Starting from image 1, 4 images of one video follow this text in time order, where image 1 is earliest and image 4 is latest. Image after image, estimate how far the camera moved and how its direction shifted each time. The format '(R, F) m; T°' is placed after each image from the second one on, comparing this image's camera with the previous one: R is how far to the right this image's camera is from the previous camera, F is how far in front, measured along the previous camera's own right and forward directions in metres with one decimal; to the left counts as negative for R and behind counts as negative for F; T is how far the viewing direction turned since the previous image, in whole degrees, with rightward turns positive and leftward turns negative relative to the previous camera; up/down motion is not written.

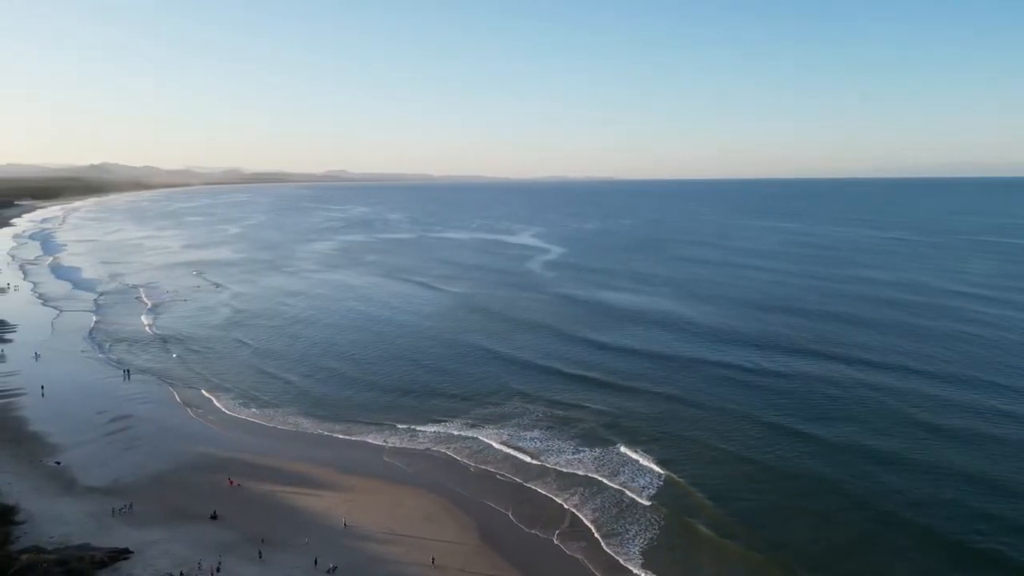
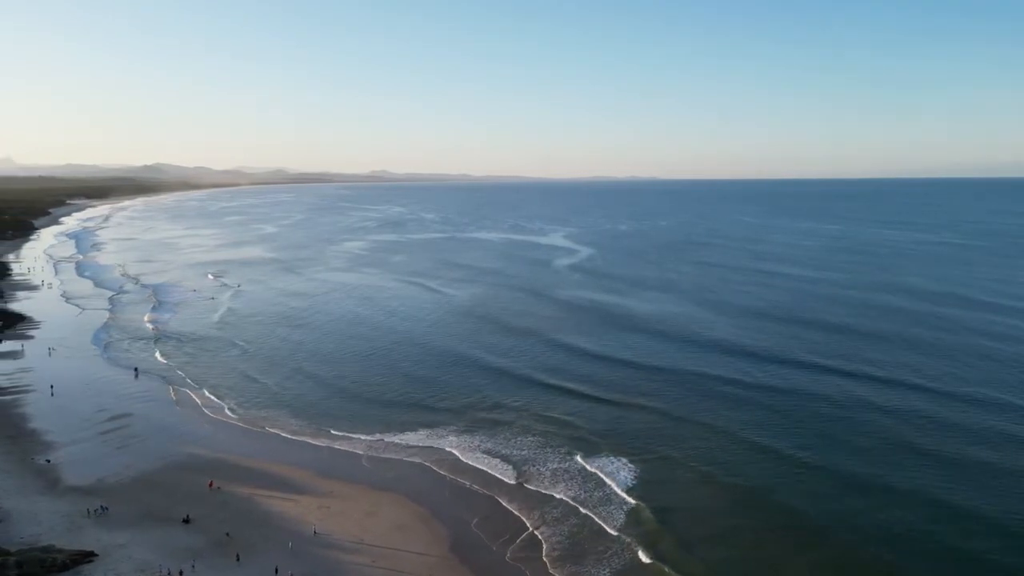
(+2.0, +0.8) m; -3°
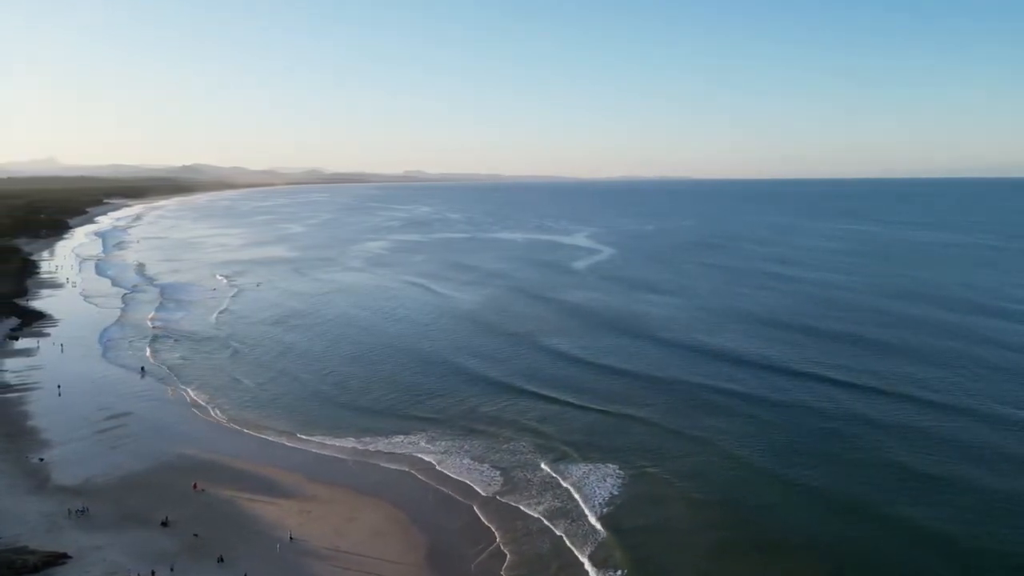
(+1.6, +0.6) m; -2°
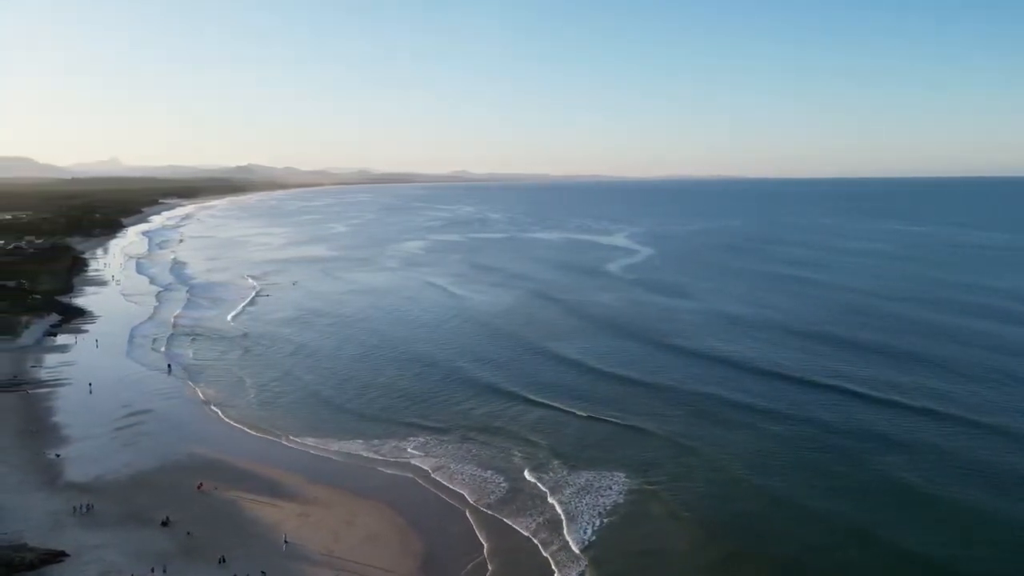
(+1.4, +0.7) m; -3°
